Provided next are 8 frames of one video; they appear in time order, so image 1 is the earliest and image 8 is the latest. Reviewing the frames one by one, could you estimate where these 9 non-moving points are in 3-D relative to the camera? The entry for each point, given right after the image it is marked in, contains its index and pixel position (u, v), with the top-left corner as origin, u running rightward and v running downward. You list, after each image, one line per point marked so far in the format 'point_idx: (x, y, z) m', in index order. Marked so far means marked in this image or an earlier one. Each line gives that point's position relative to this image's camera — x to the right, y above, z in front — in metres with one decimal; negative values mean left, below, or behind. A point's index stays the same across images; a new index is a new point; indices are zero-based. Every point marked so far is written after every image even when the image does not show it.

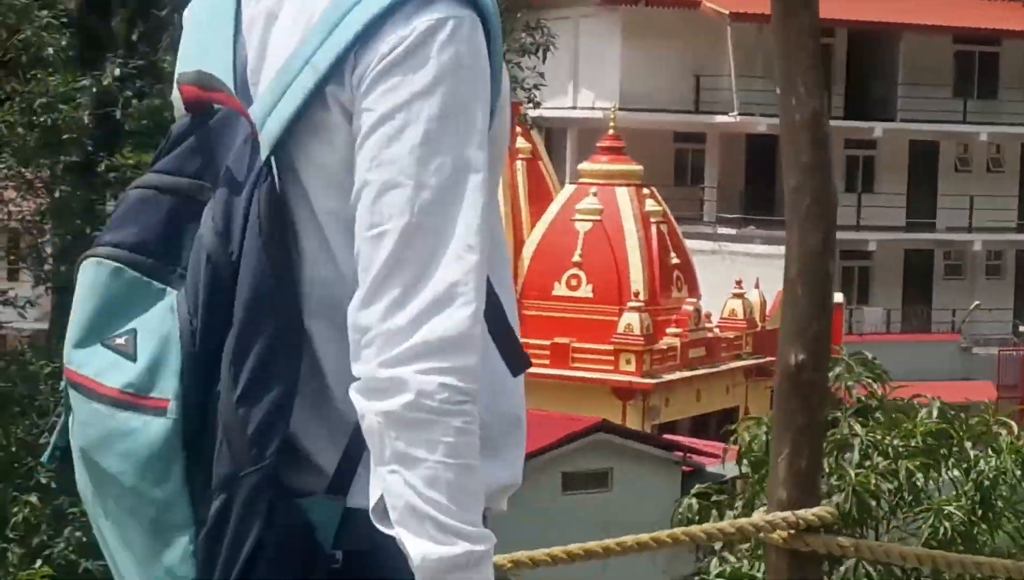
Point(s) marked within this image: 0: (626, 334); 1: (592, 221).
0: (+1.2, -0.5, +18.2) m
1: (+0.9, +0.8, +19.2) m
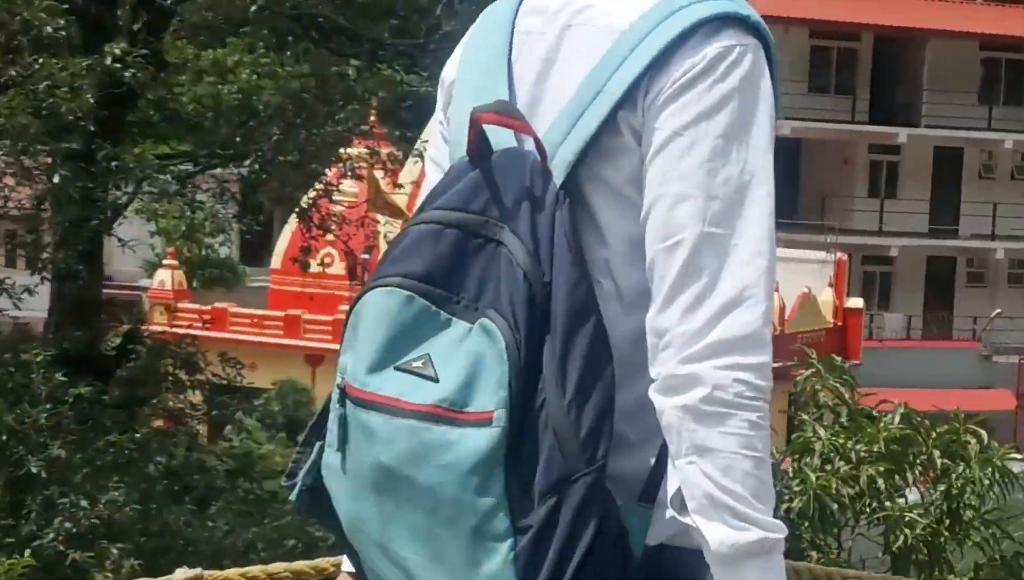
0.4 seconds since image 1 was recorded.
0: (+1.4, -0.5, +18.1) m
1: (+1.1, +0.8, +19.2) m
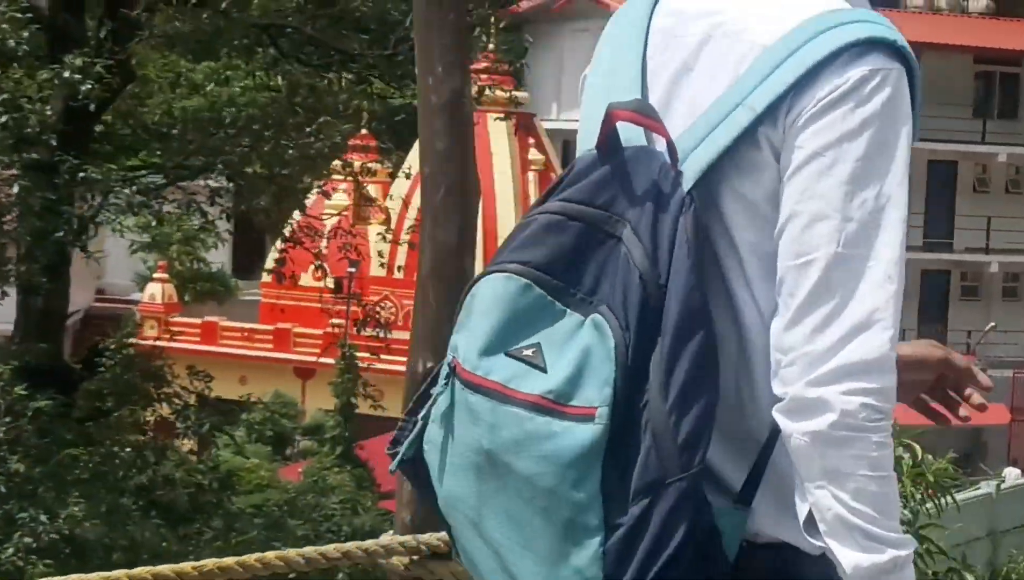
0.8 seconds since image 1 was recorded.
0: (+1.3, -0.6, +18.0) m
1: (+1.0, +0.6, +19.1) m
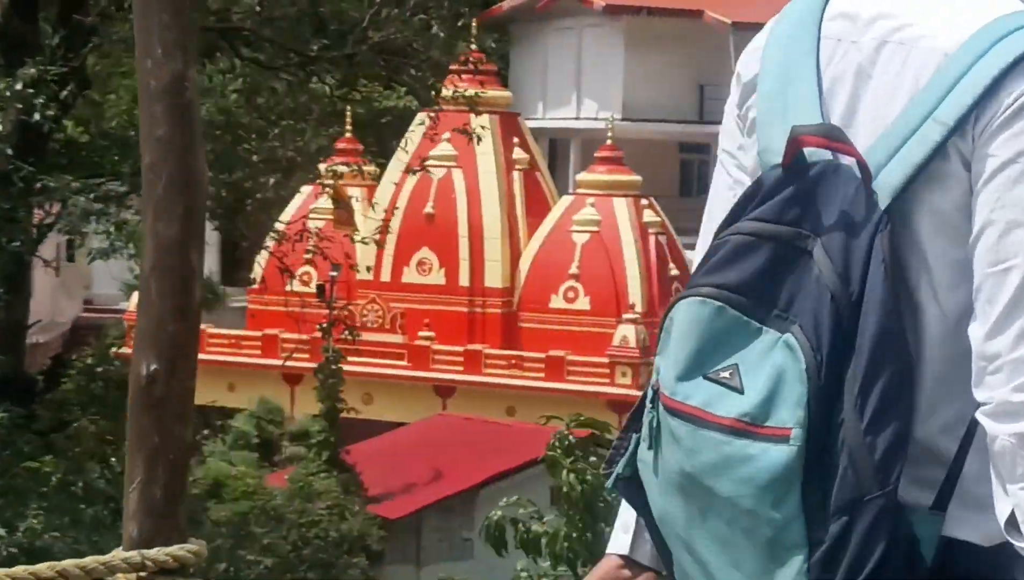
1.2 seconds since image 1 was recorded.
0: (+1.1, -0.6, +17.9) m
1: (+0.8, +0.6, +19.0) m
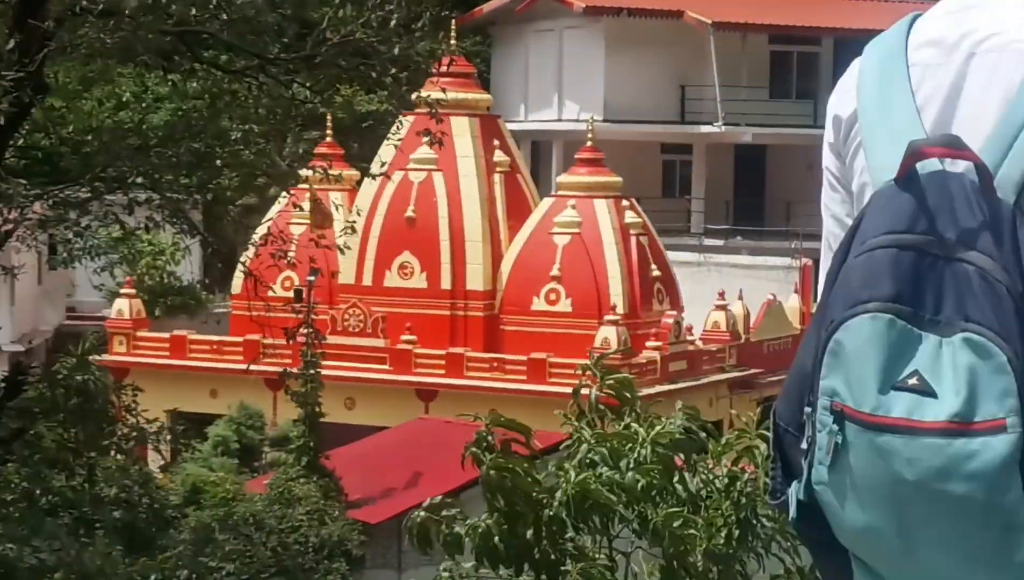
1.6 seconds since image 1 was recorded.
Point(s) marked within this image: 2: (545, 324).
0: (+1.0, -0.6, +17.9) m
1: (+0.6, +0.6, +18.9) m
2: (+0.4, -0.4, +18.9) m
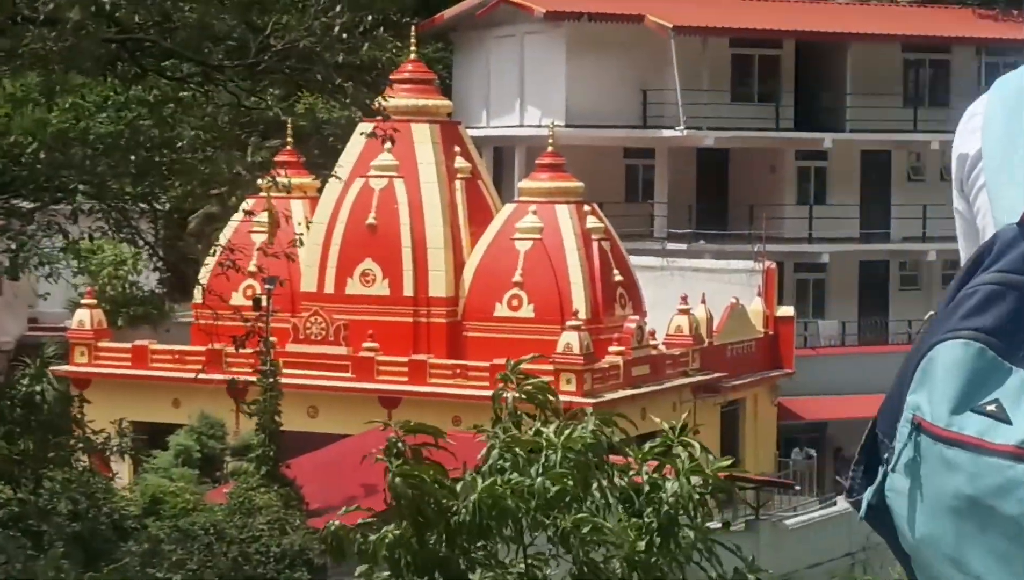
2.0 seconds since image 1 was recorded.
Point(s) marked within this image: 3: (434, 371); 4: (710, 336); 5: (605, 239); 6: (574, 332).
0: (+0.6, -0.7, +17.8) m
1: (+0.2, +0.6, +18.9) m
2: (0.0, -0.4, +18.9) m
3: (-0.8, -0.9, +18.5) m
4: (+2.3, -0.5, +19.7) m
5: (+1.0, +0.6, +19.2) m
6: (+0.7, -0.4, +17.9) m
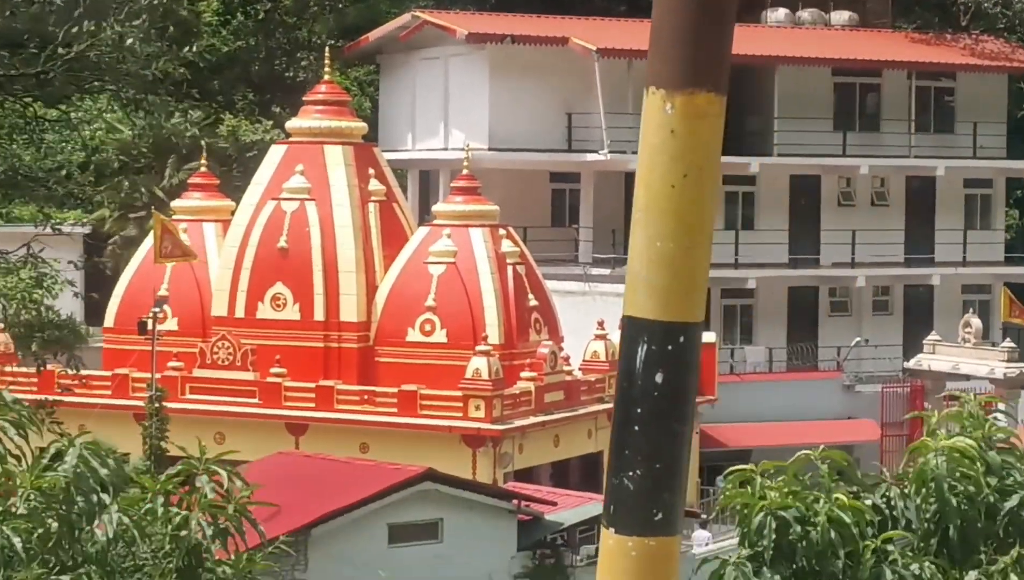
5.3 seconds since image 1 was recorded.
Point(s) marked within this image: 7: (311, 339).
0: (-0.4, -0.9, +17.5) m
1: (-0.7, +0.3, +18.6) m
2: (-1.0, -0.7, +18.5) m
3: (-1.8, -1.1, +18.2) m
4: (+1.3, -0.8, +19.3) m
5: (+0.1, +0.3, +18.9) m
6: (-0.3, -0.7, +17.6) m
7: (-2.2, -0.5, +18.9) m
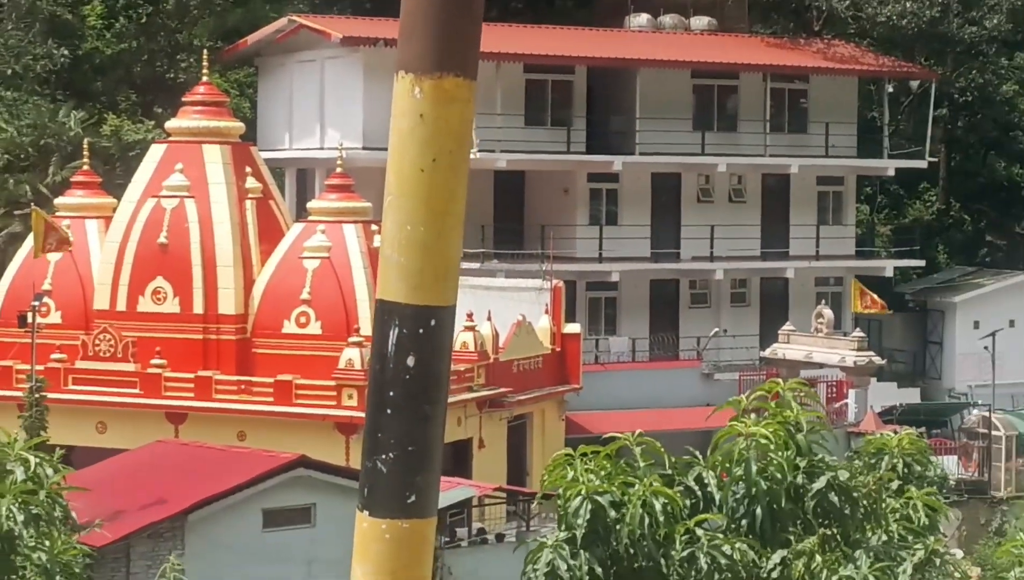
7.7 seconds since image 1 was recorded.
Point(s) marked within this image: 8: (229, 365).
0: (-1.8, -0.8, +18.3) m
1: (-2.2, +0.4, +19.4) m
2: (-2.4, -0.6, +19.3) m
3: (-3.2, -1.1, +18.9) m
4: (-0.2, -0.7, +20.2) m
5: (-1.4, +0.4, +19.7) m
6: (-1.7, -0.6, +18.4) m
7: (-3.6, -0.5, +19.6) m
8: (-3.2, -0.8, +19.4) m
